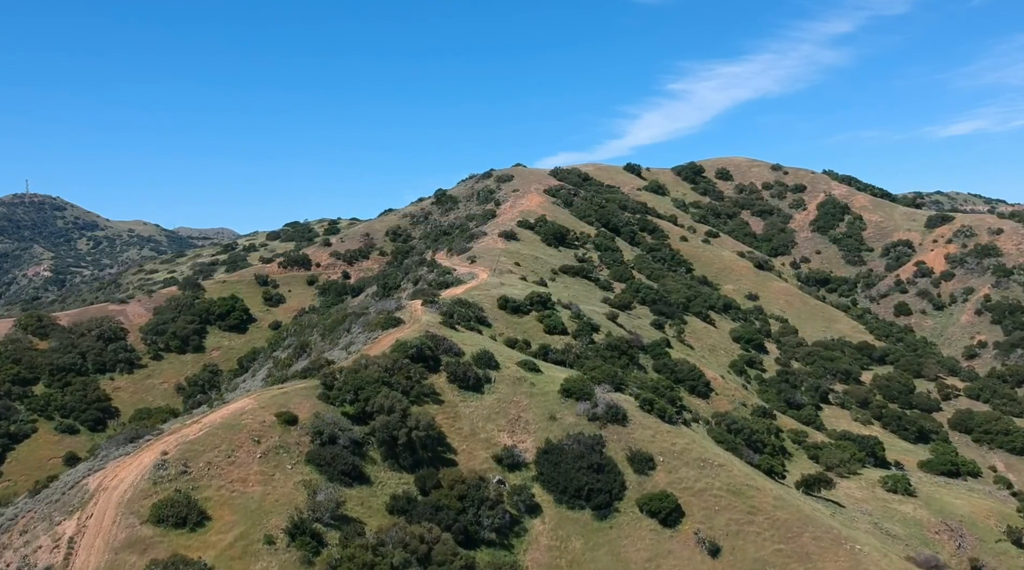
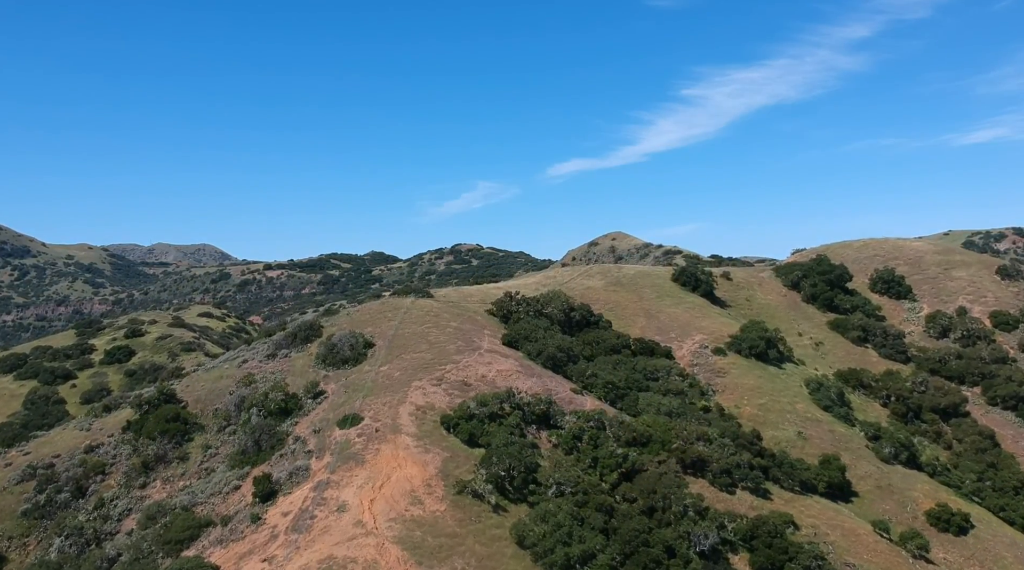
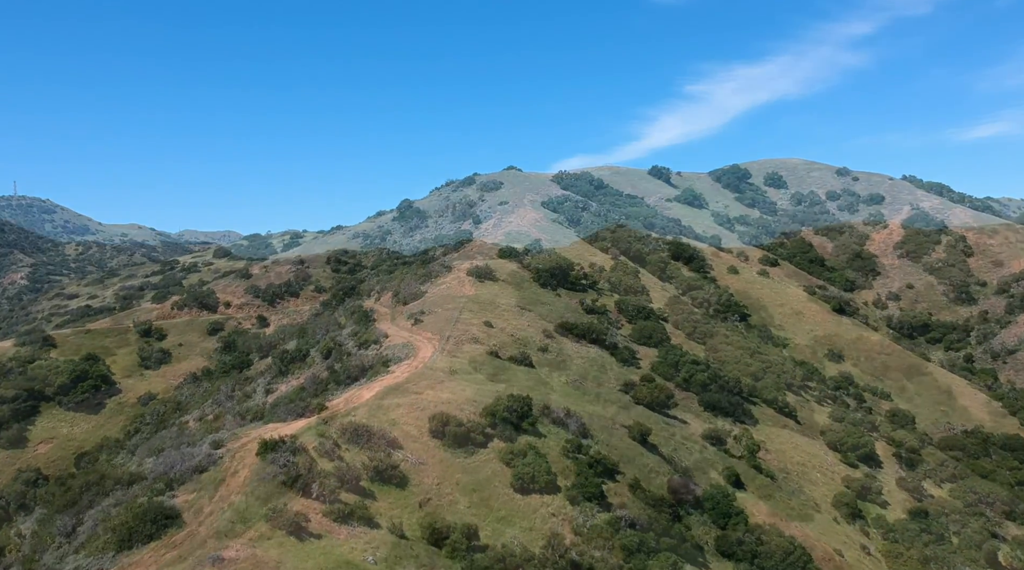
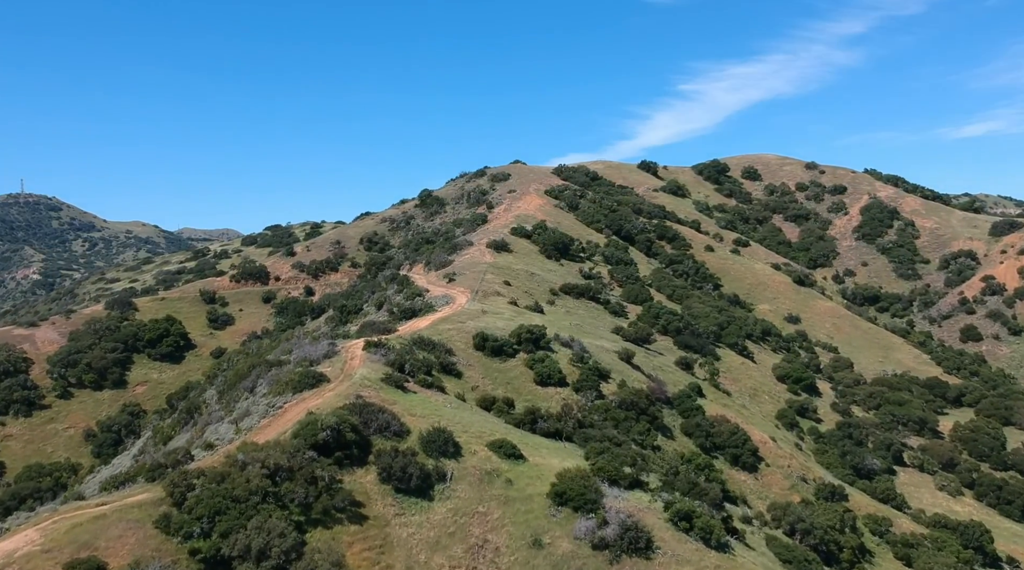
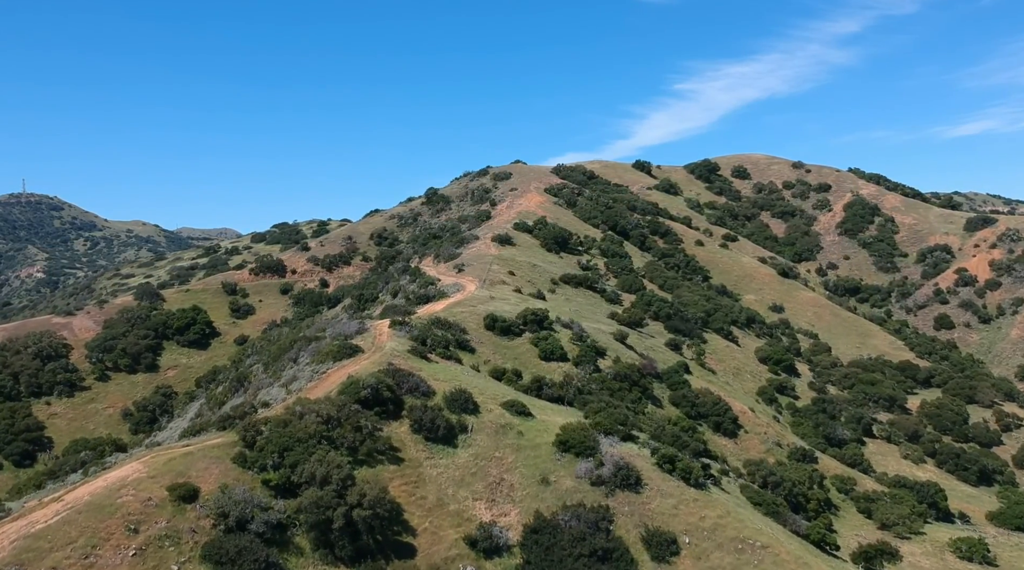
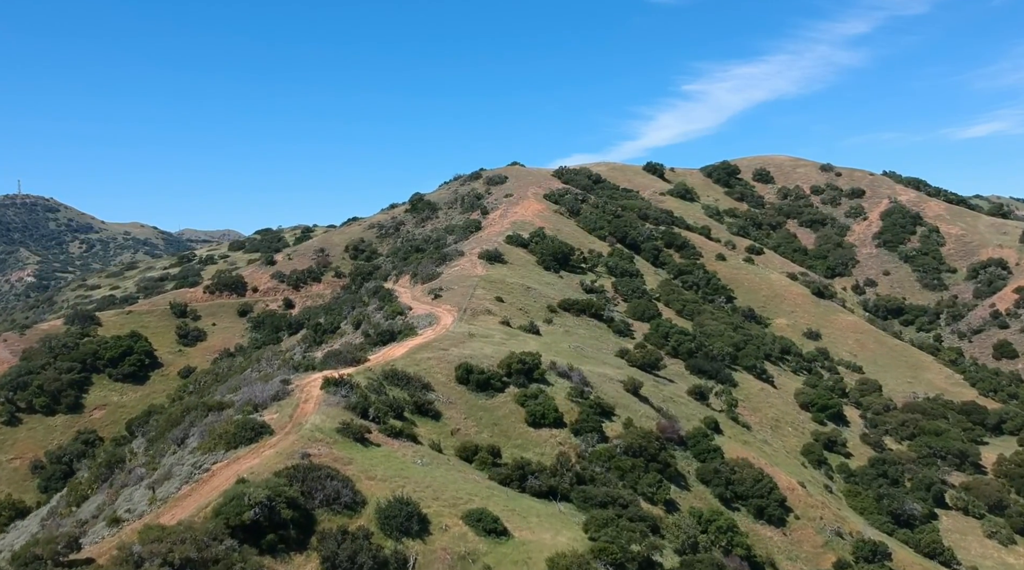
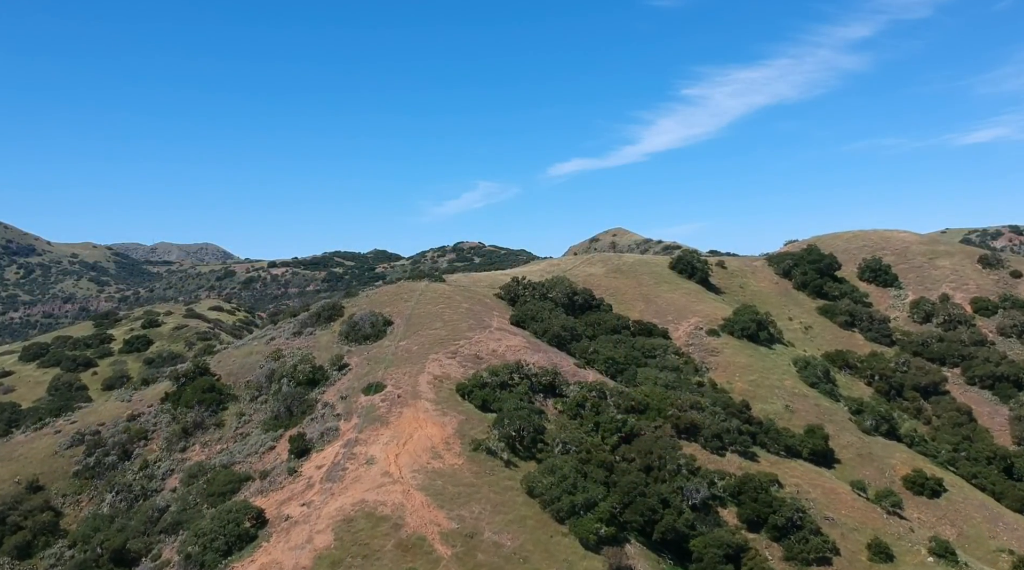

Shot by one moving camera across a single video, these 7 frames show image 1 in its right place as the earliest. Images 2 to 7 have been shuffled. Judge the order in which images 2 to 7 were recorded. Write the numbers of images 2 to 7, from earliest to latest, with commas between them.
5, 4, 6, 3, 7, 2
